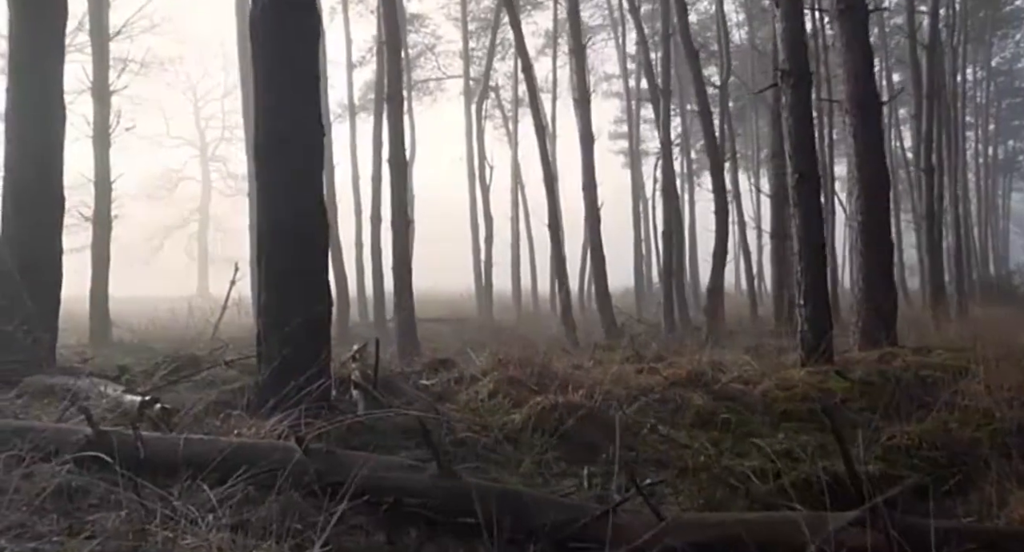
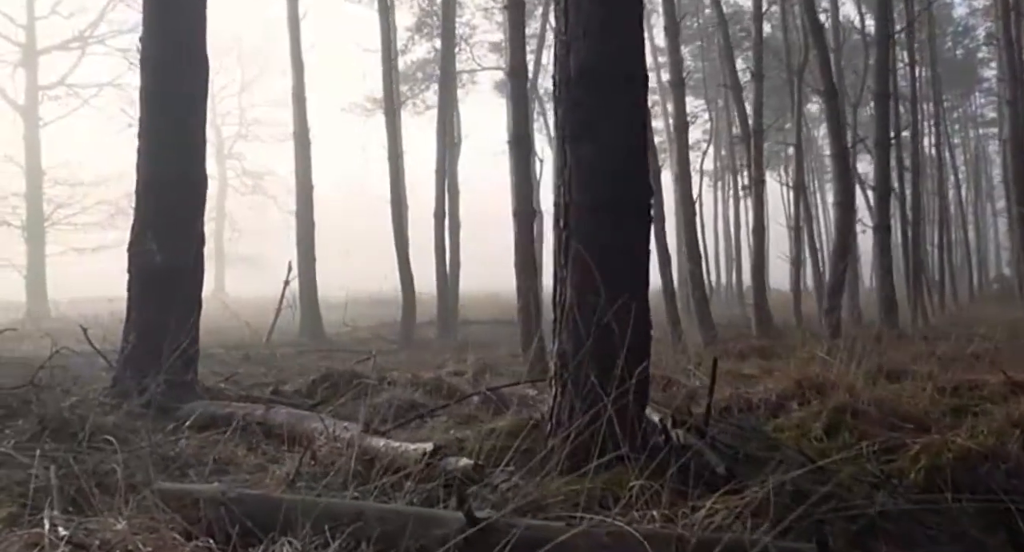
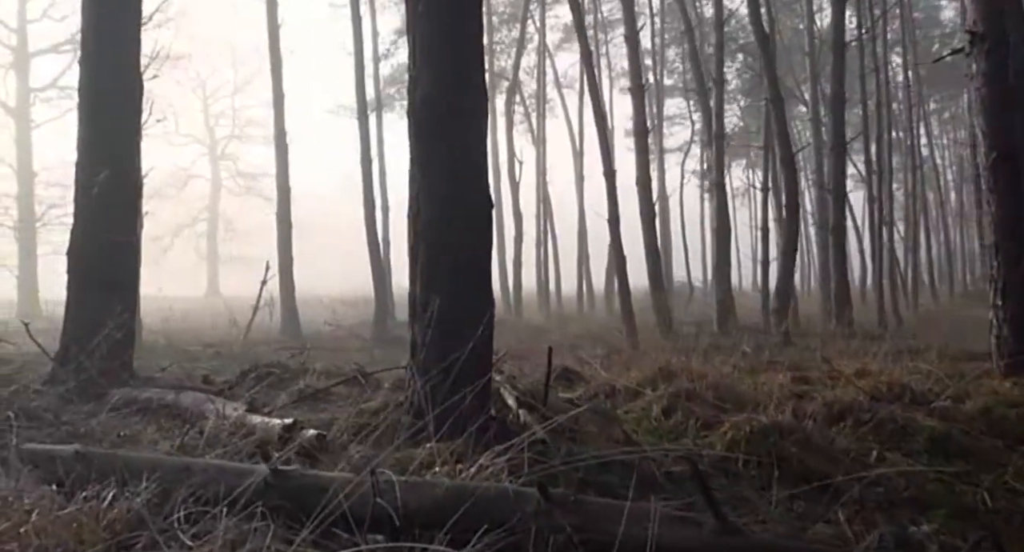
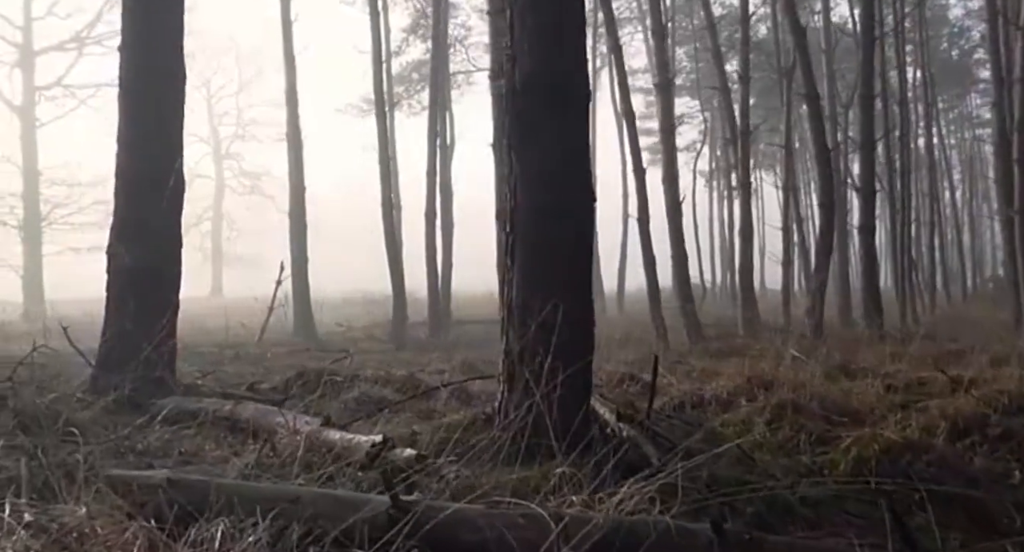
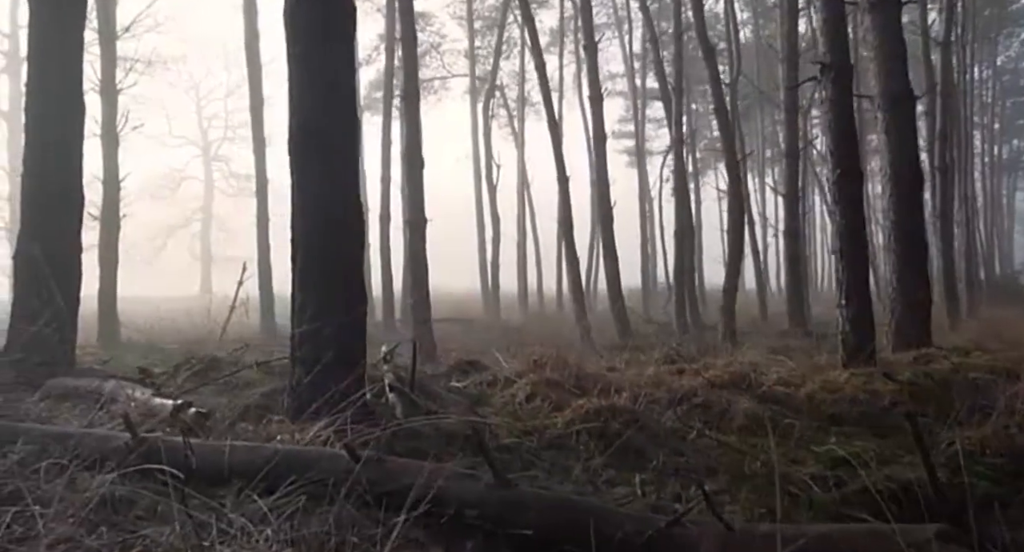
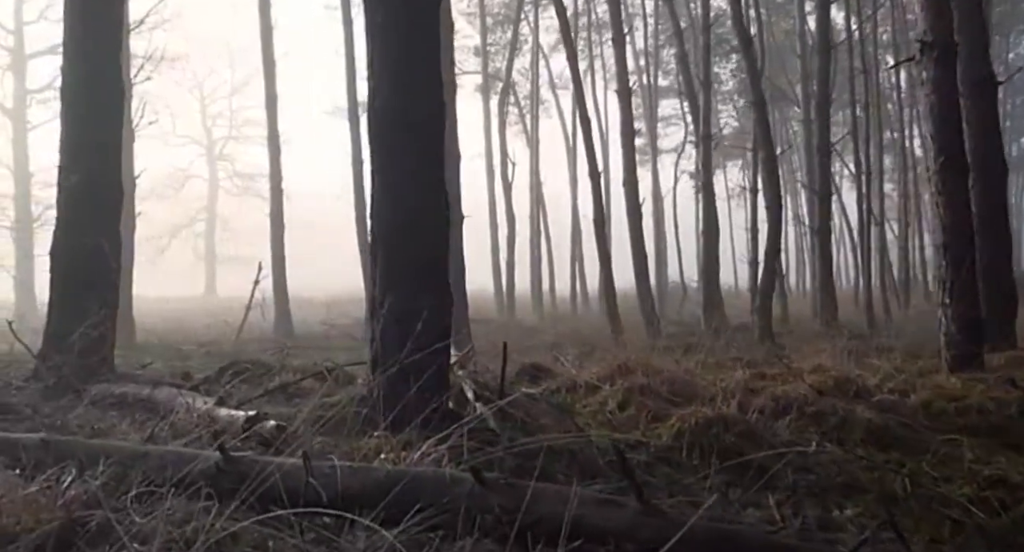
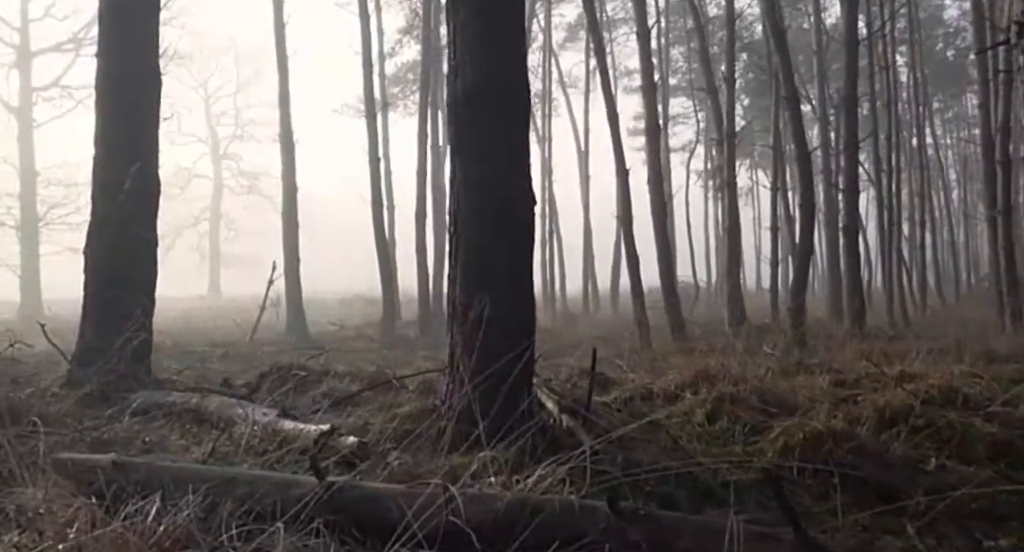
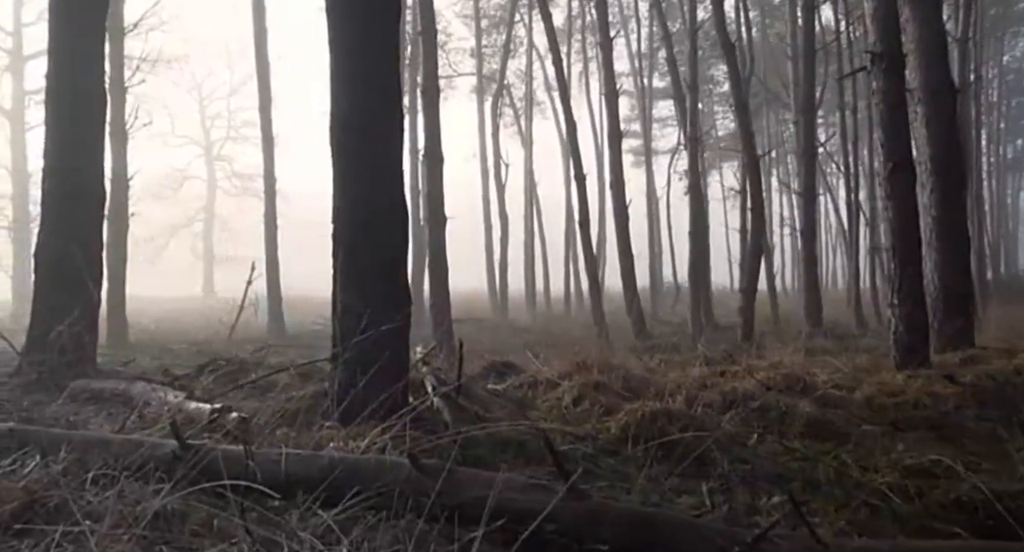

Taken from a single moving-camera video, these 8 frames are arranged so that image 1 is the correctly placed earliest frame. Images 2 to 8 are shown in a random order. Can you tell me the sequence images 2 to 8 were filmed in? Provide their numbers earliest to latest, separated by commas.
5, 8, 6, 3, 7, 4, 2
